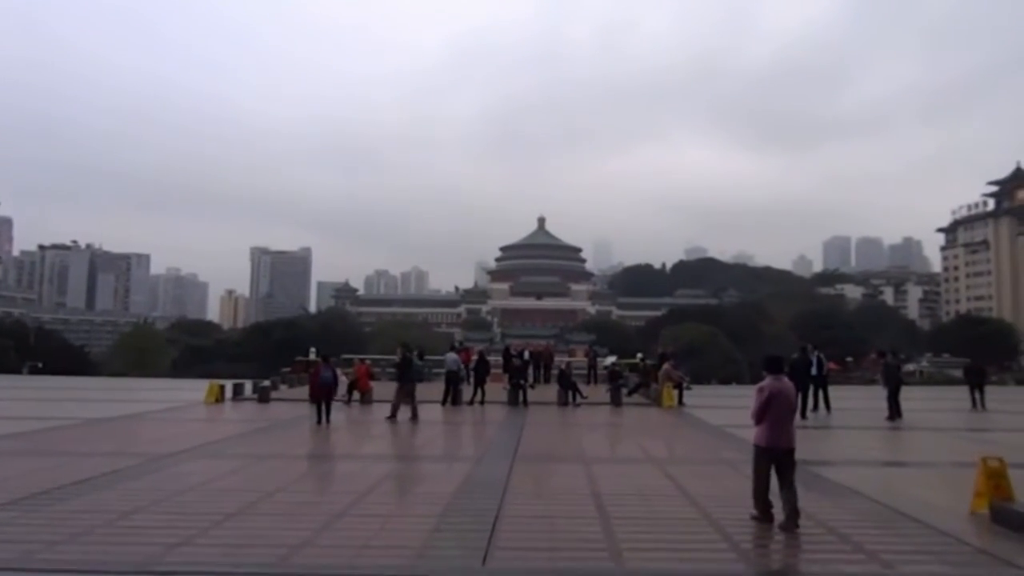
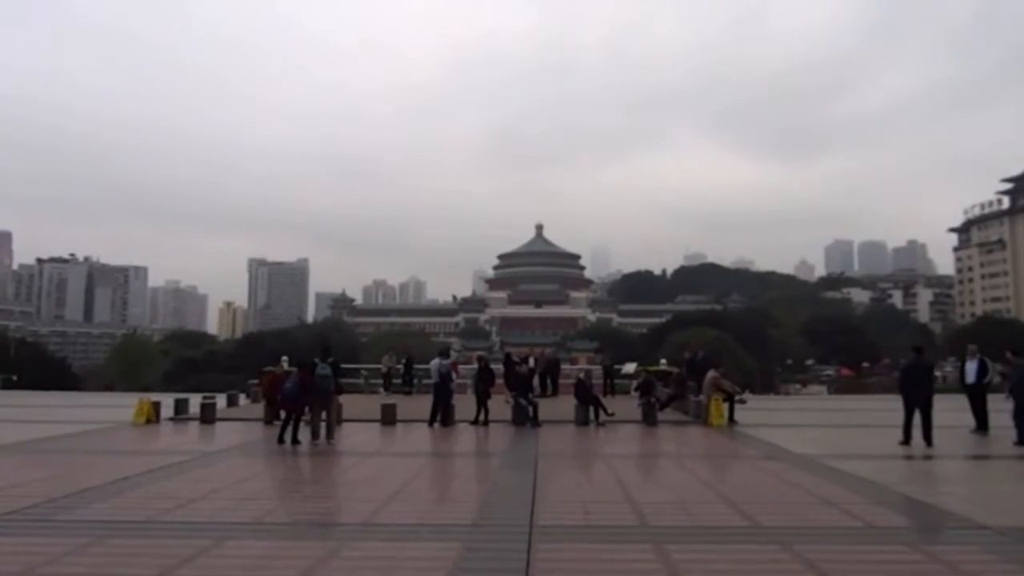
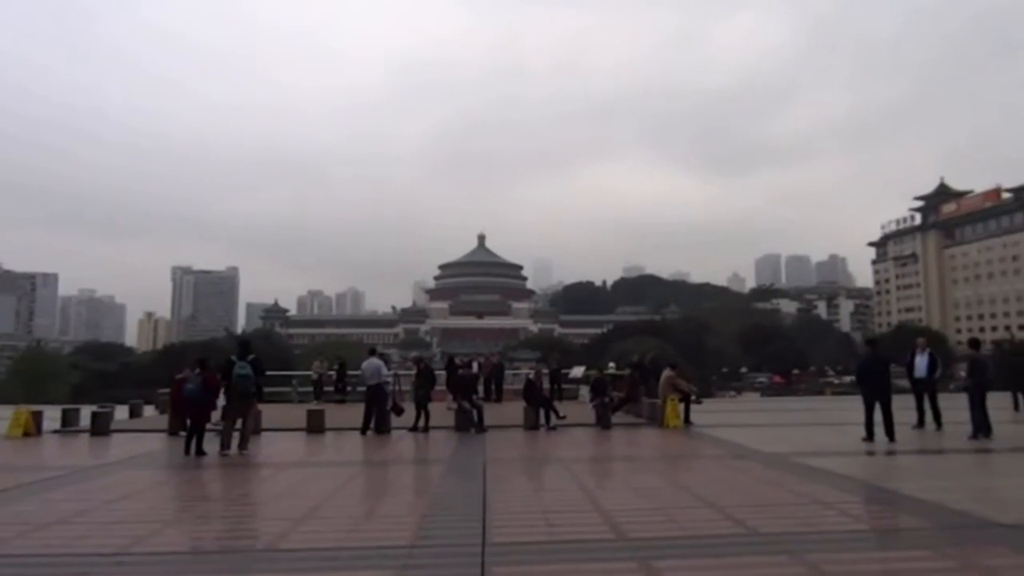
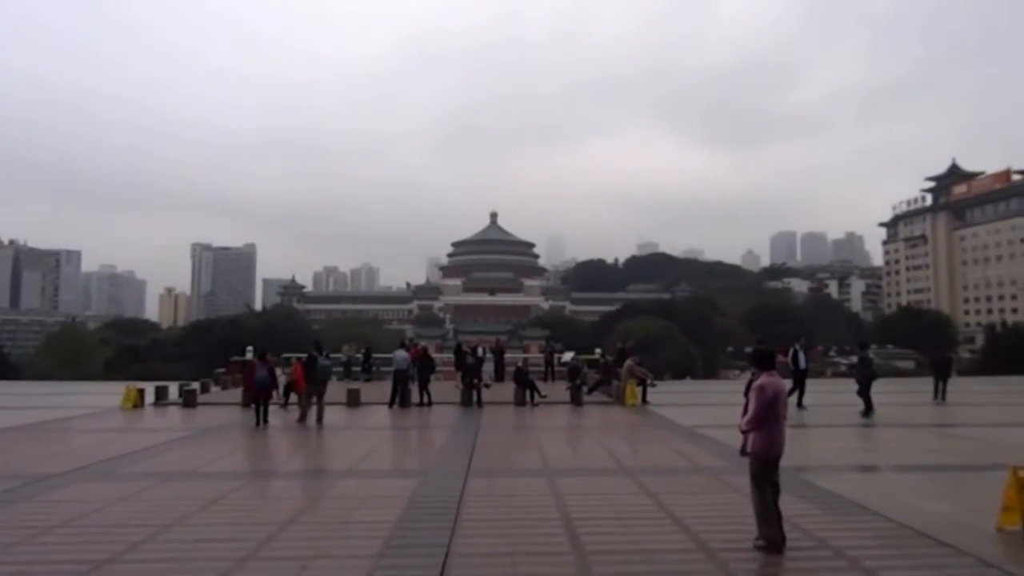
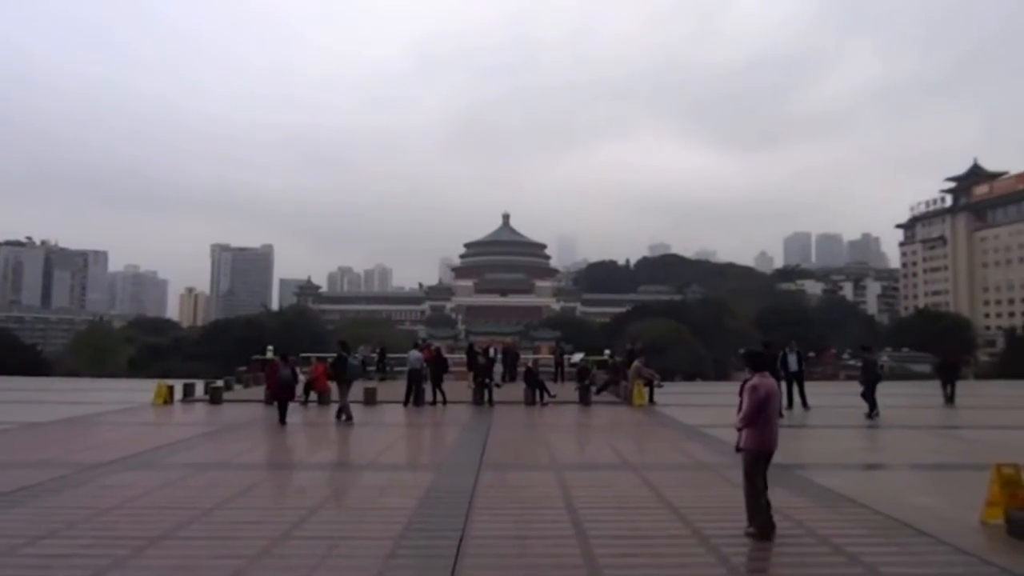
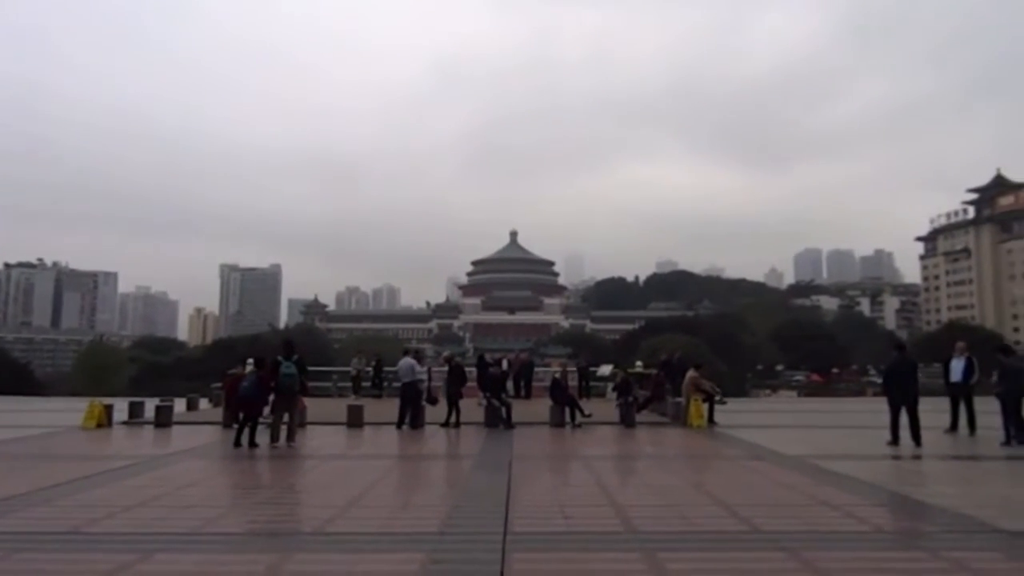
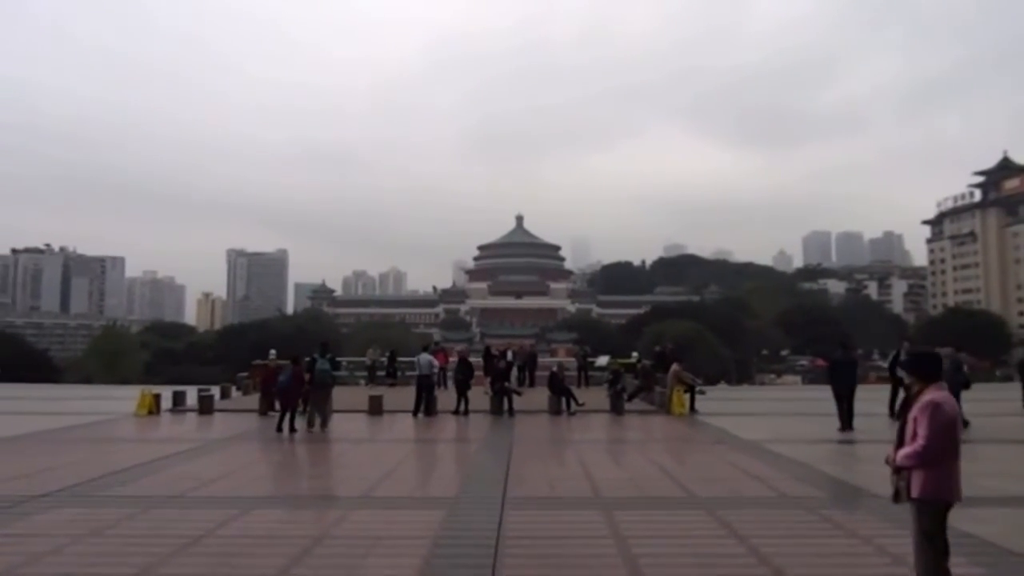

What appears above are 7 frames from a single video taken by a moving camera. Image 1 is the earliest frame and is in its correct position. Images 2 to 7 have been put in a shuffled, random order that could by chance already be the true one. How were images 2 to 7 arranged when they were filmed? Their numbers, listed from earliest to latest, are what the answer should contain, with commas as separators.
5, 4, 7, 2, 6, 3
